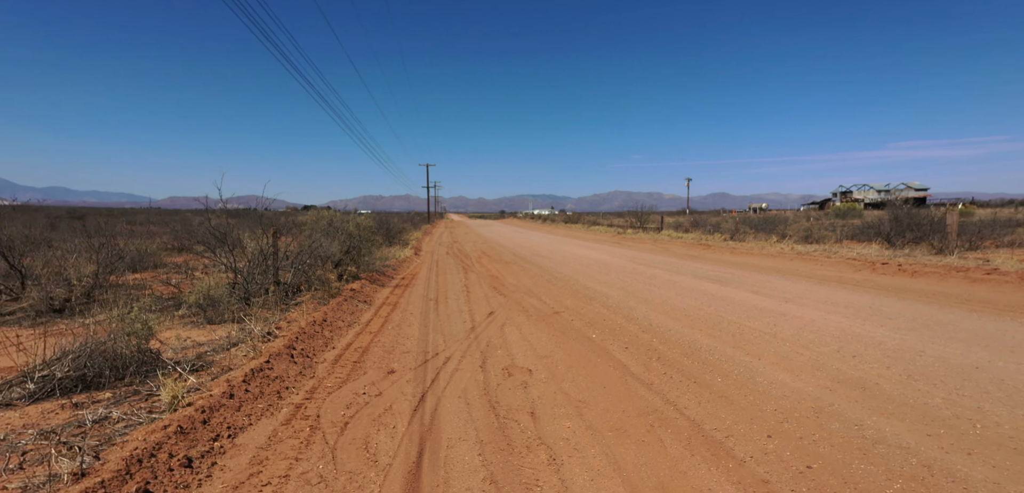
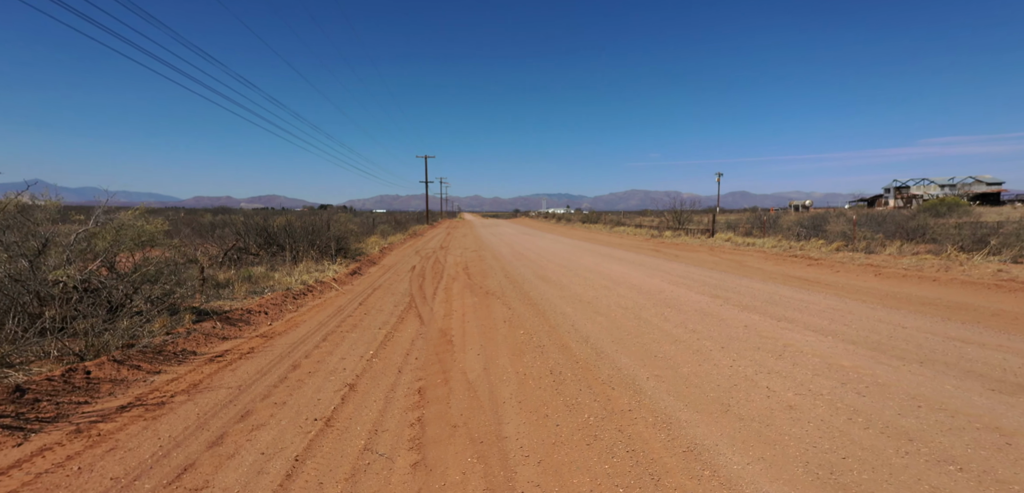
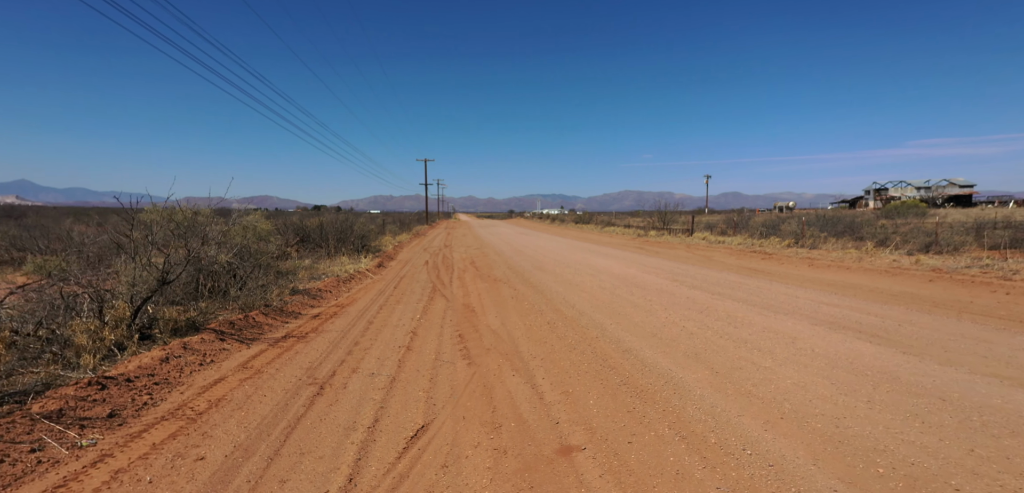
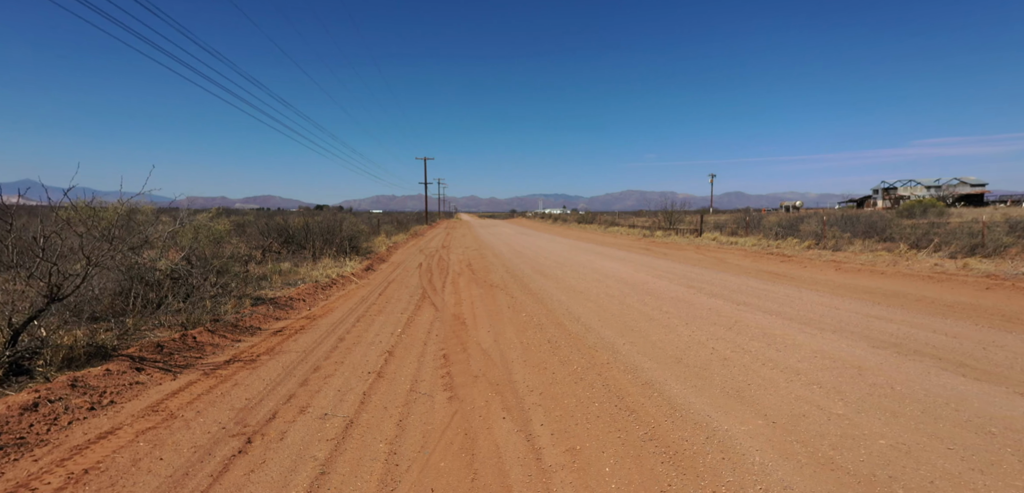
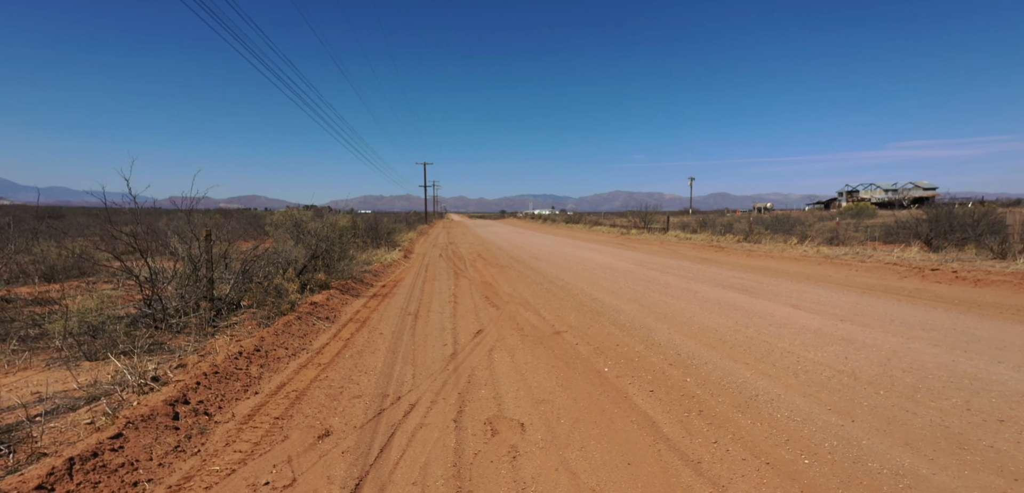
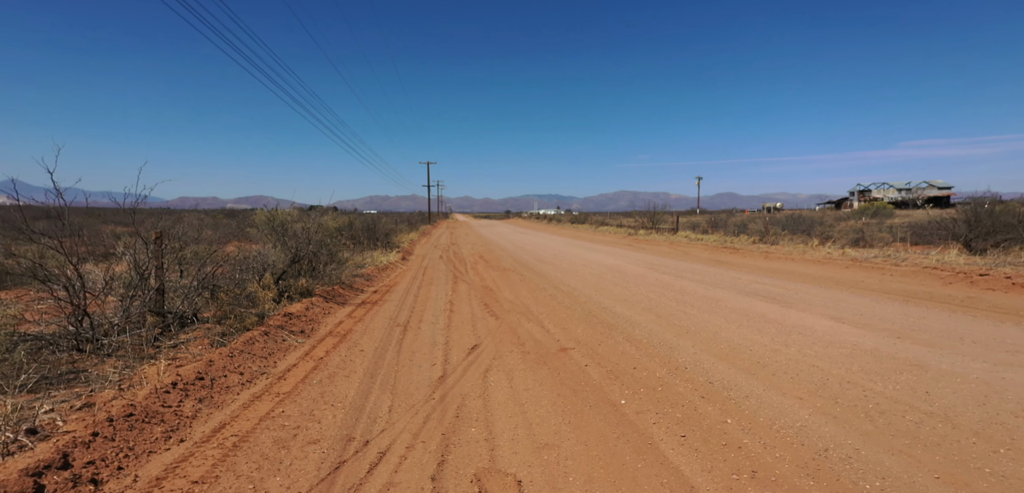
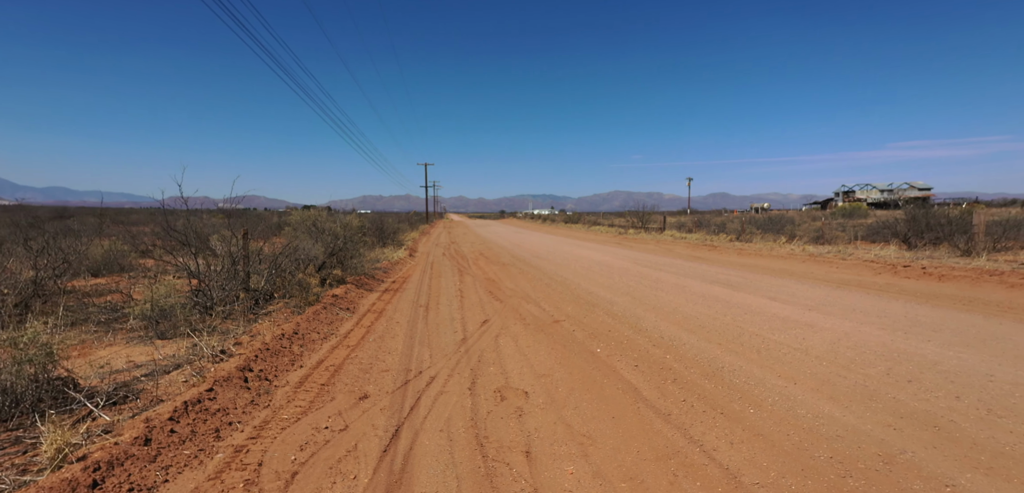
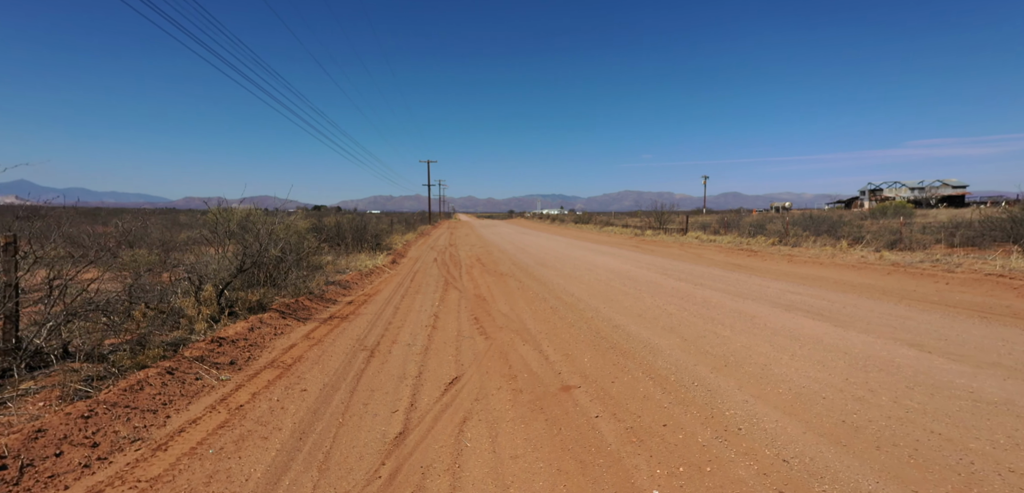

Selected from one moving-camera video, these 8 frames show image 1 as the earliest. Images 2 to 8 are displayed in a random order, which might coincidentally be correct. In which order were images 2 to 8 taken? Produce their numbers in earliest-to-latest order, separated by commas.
7, 5, 6, 8, 3, 4, 2
